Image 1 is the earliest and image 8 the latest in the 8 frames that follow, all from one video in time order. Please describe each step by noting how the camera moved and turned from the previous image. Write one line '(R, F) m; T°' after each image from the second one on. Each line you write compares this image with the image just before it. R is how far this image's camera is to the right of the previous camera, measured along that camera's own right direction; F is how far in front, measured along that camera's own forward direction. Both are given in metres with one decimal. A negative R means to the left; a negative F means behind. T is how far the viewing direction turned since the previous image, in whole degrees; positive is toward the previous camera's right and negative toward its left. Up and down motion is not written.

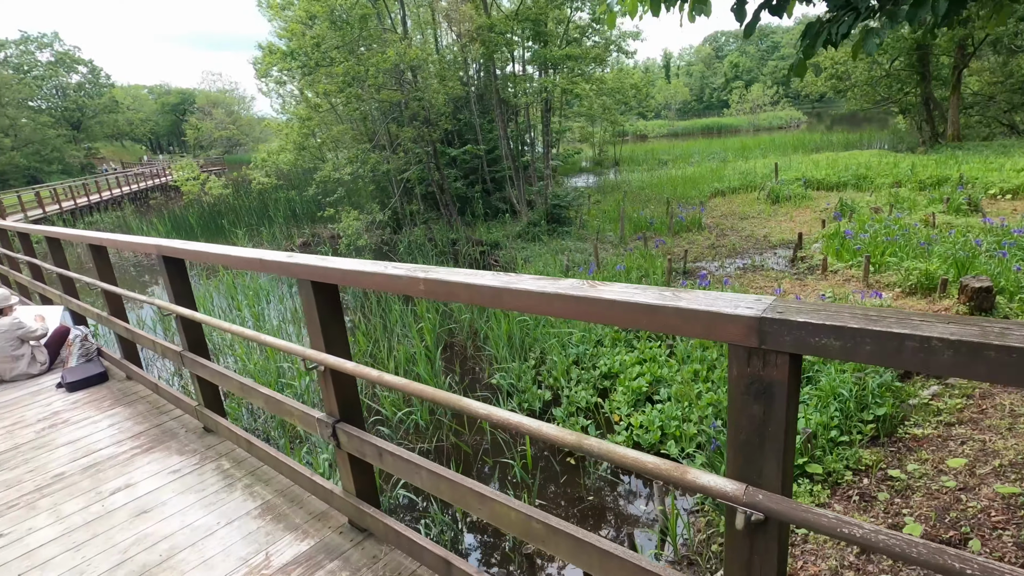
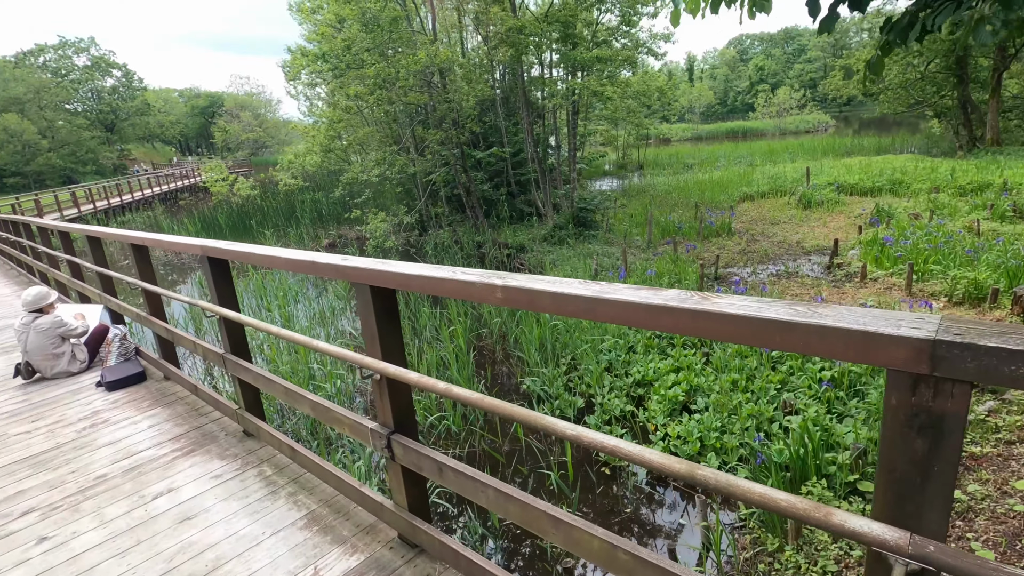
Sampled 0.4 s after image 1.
(-0.1, +0.1) m; -2°
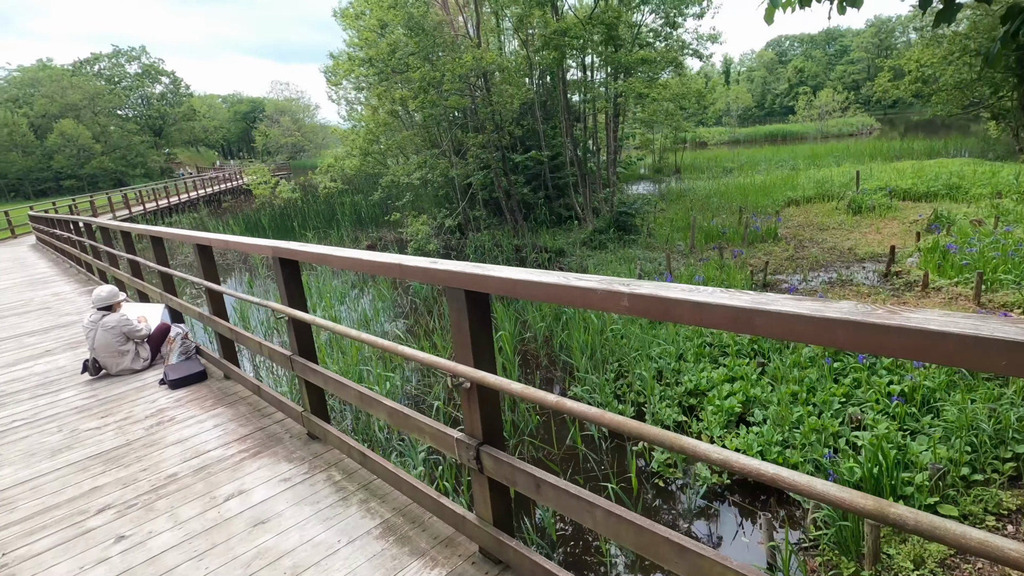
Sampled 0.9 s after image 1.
(-0.2, +0.1) m; -3°
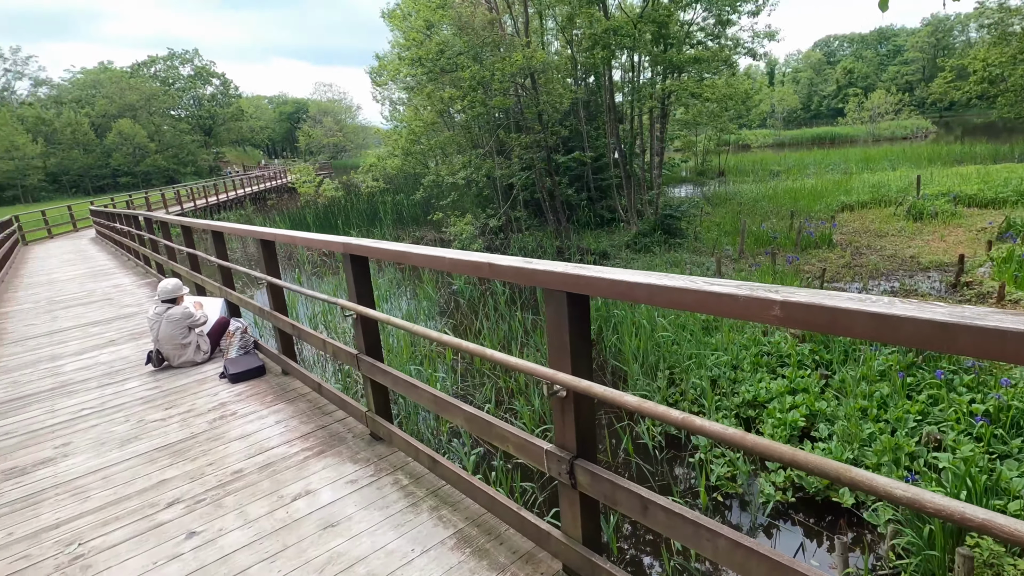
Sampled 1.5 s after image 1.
(-0.2, +0.1) m; -4°
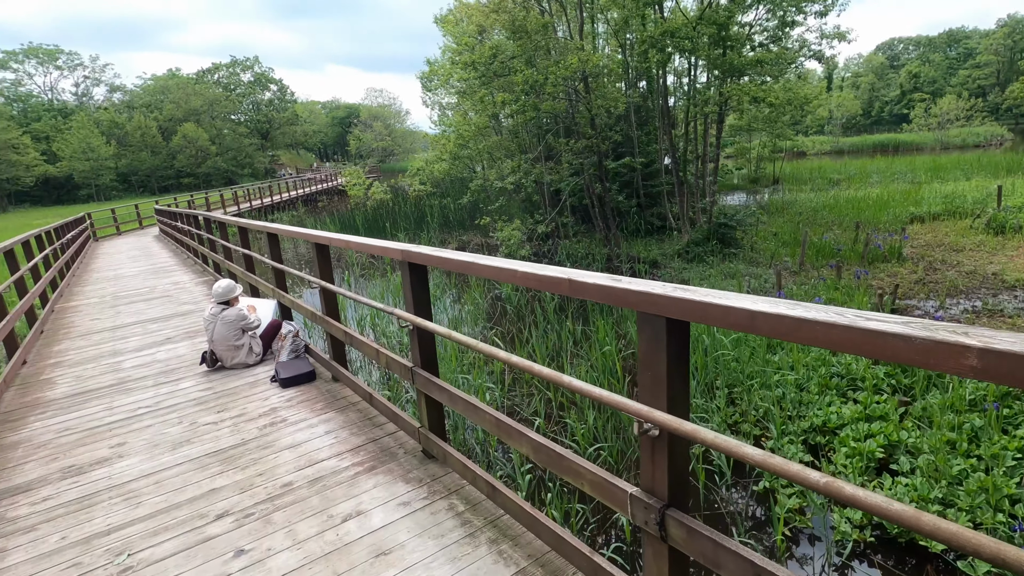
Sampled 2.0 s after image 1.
(-0.1, +0.1) m; -4°
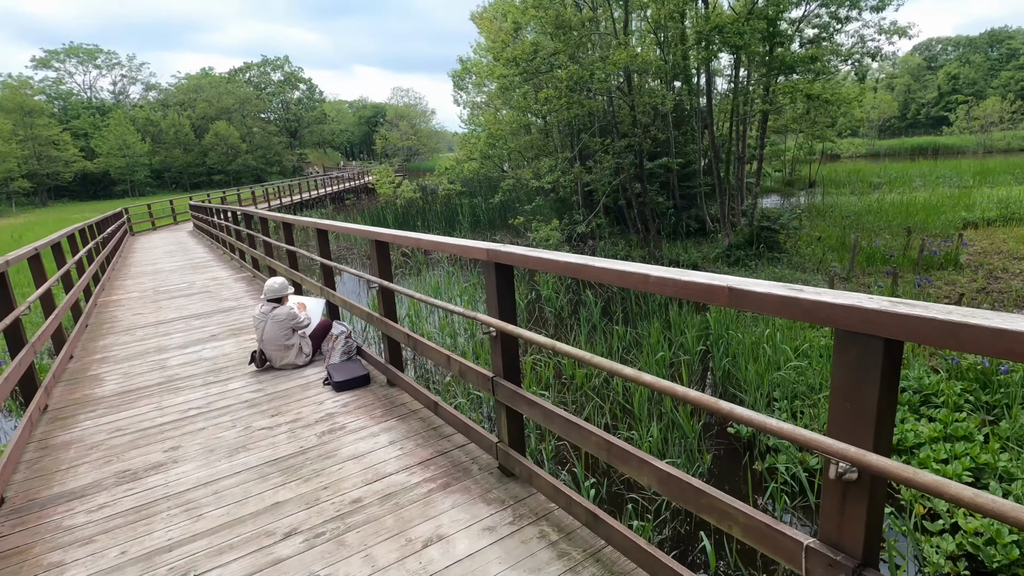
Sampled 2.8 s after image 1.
(-0.2, +0.2) m; -2°
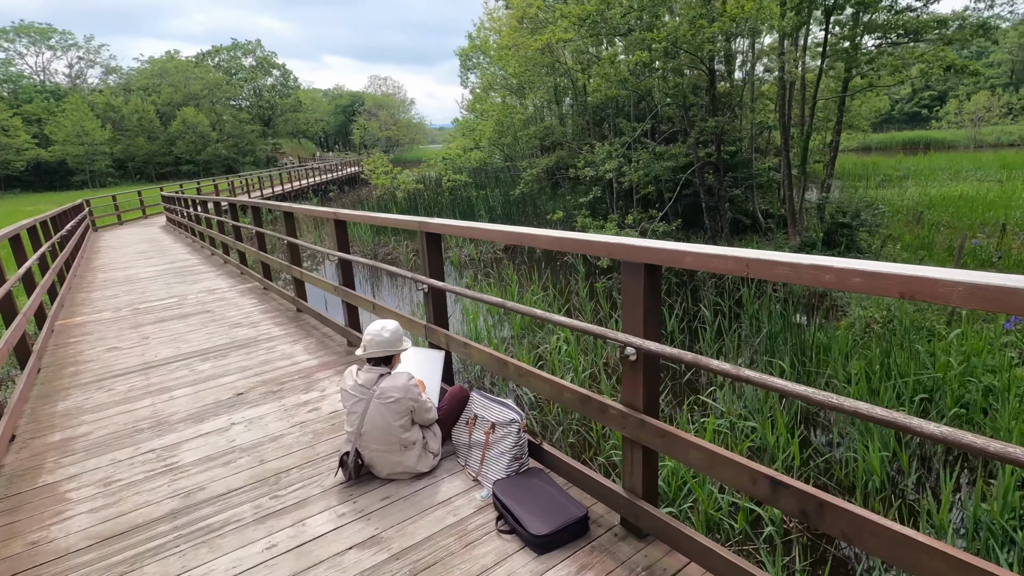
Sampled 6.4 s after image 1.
(-1.0, +1.3) m; +3°
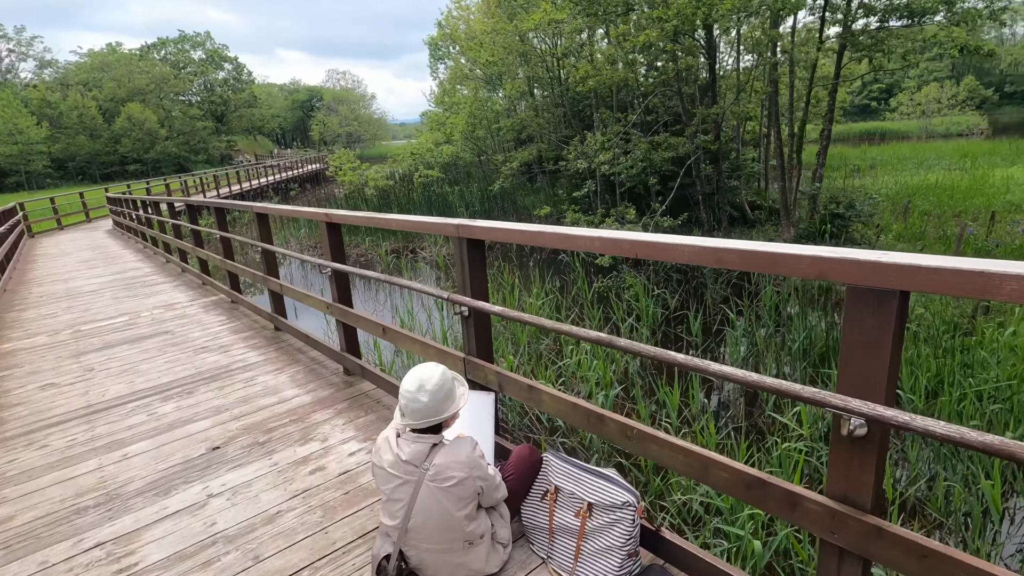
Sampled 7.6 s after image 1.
(-0.3, +0.5) m; +4°
